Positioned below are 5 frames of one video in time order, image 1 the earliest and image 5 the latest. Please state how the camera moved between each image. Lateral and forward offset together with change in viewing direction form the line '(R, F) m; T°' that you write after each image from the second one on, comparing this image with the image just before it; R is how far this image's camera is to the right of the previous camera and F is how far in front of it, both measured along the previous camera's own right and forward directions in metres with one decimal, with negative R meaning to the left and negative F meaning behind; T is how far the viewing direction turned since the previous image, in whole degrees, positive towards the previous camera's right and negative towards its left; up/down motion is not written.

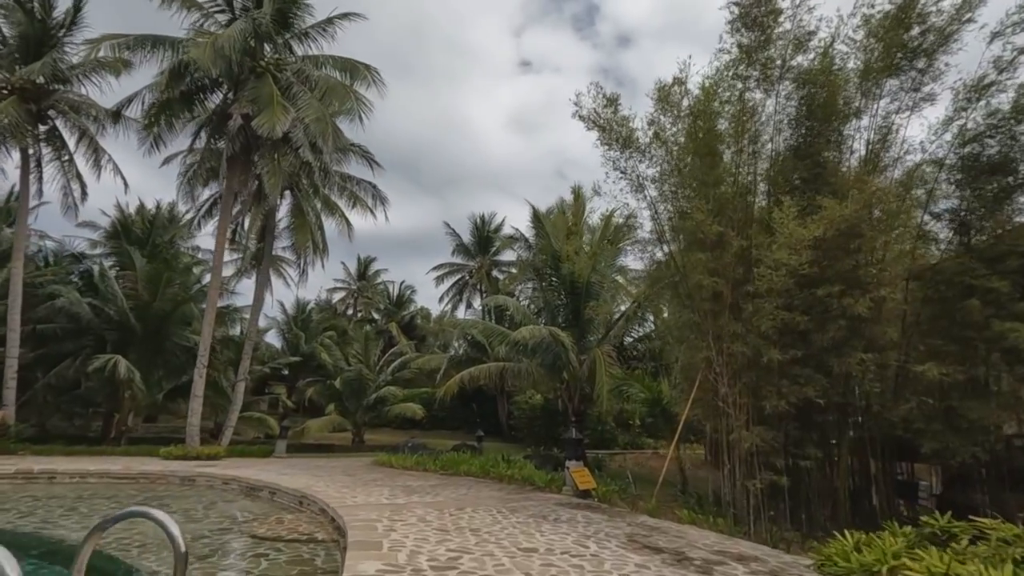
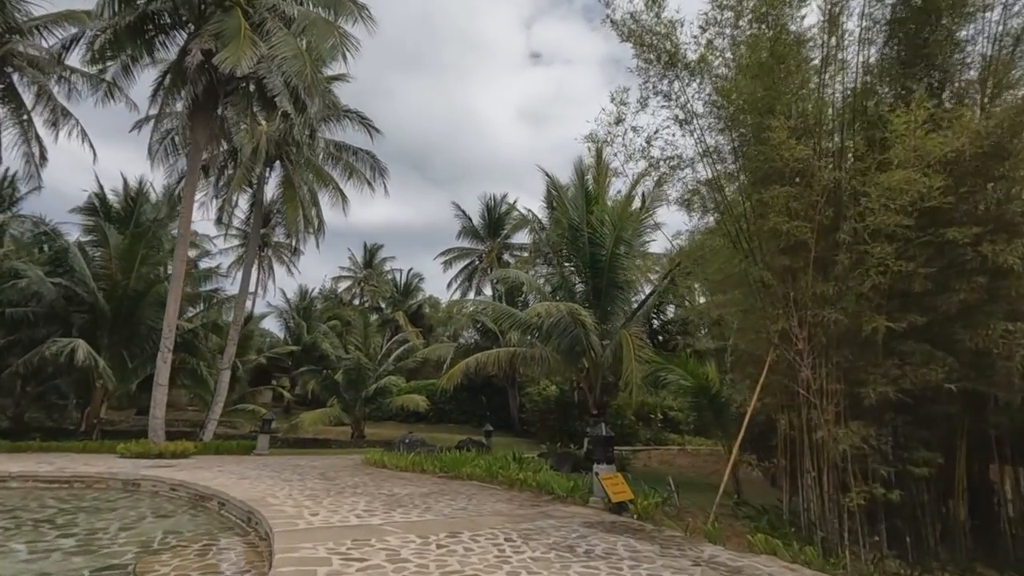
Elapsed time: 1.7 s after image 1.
(0.0, +1.9) m; -1°
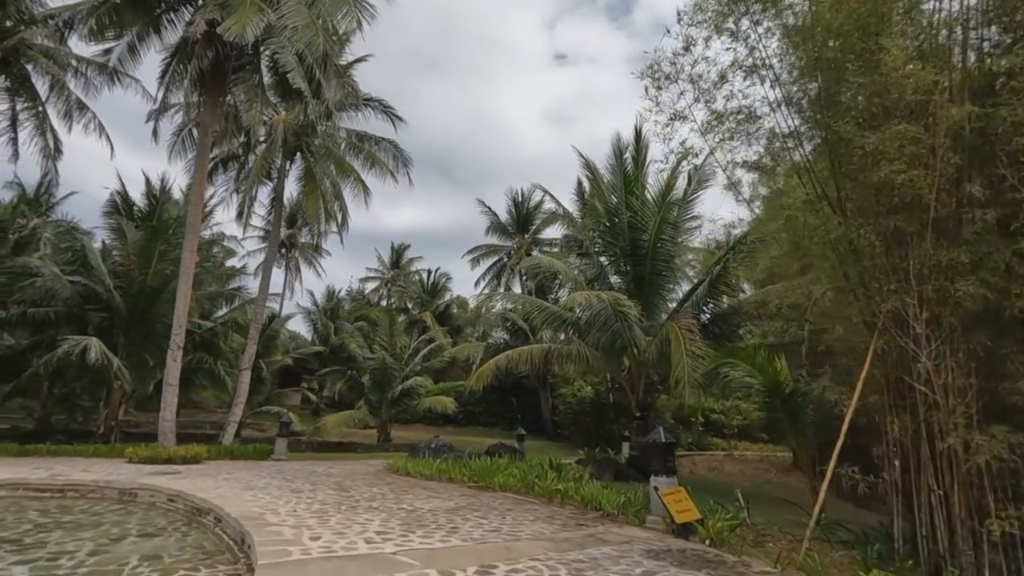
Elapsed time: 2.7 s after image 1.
(-0.1, +1.1) m; -3°
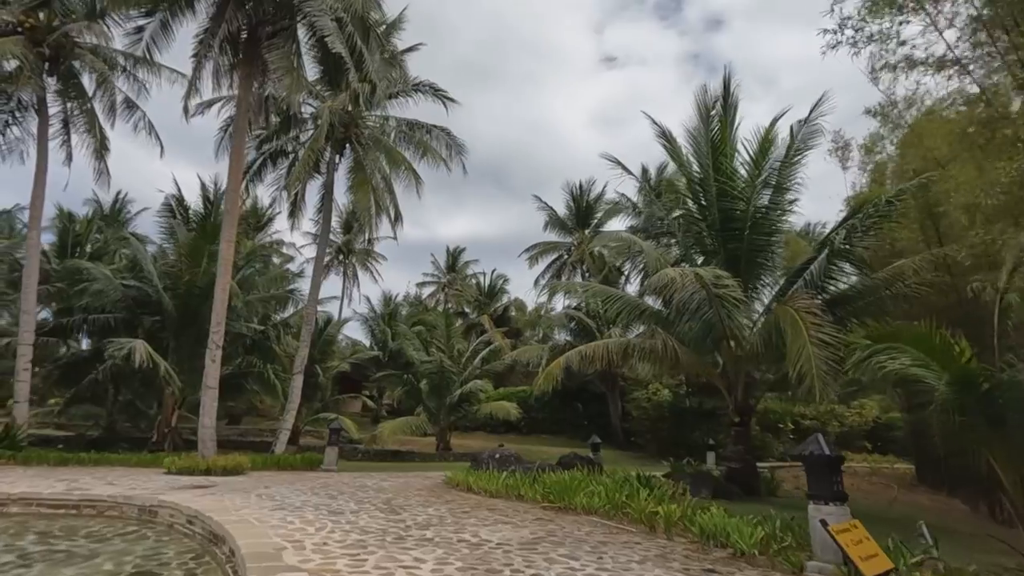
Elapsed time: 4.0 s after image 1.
(-0.3, +1.5) m; -6°
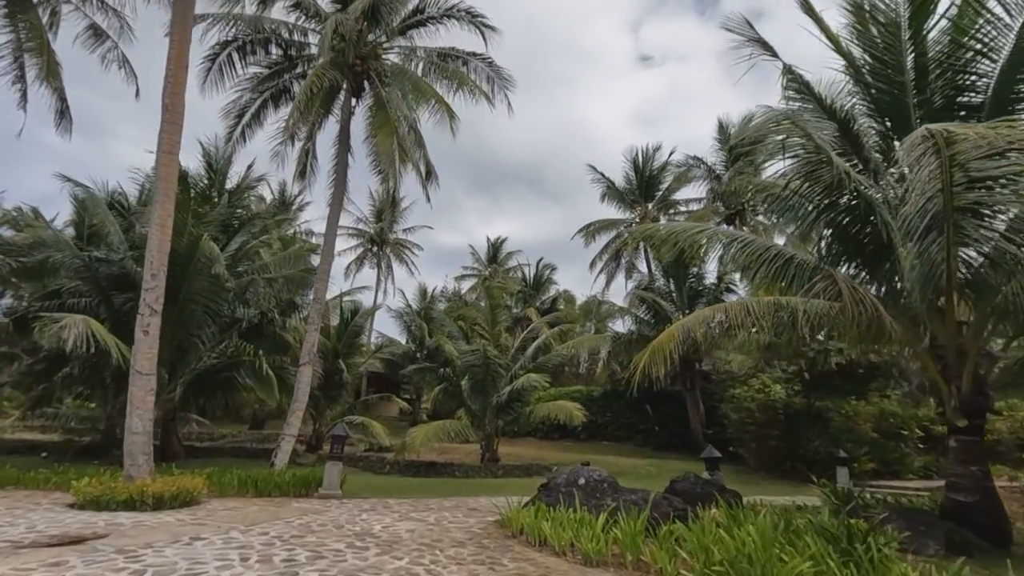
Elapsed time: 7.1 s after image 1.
(-0.6, +3.5) m; -4°
